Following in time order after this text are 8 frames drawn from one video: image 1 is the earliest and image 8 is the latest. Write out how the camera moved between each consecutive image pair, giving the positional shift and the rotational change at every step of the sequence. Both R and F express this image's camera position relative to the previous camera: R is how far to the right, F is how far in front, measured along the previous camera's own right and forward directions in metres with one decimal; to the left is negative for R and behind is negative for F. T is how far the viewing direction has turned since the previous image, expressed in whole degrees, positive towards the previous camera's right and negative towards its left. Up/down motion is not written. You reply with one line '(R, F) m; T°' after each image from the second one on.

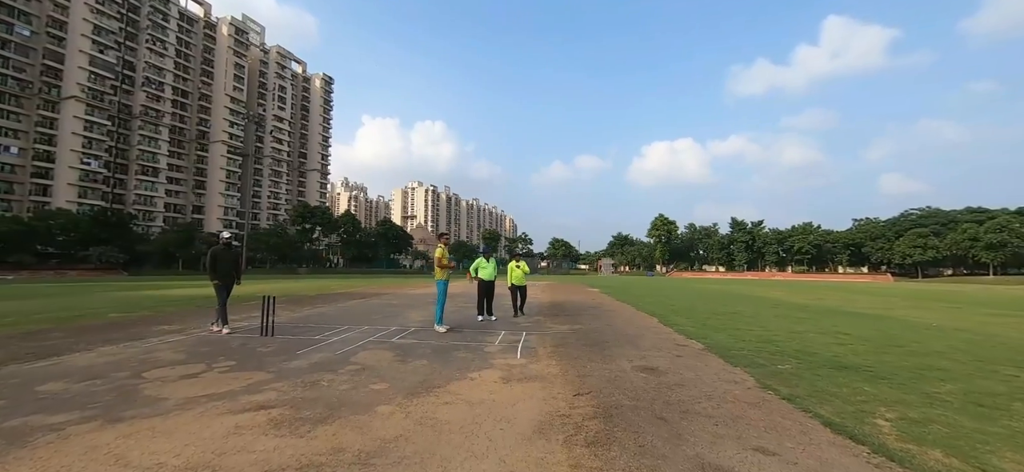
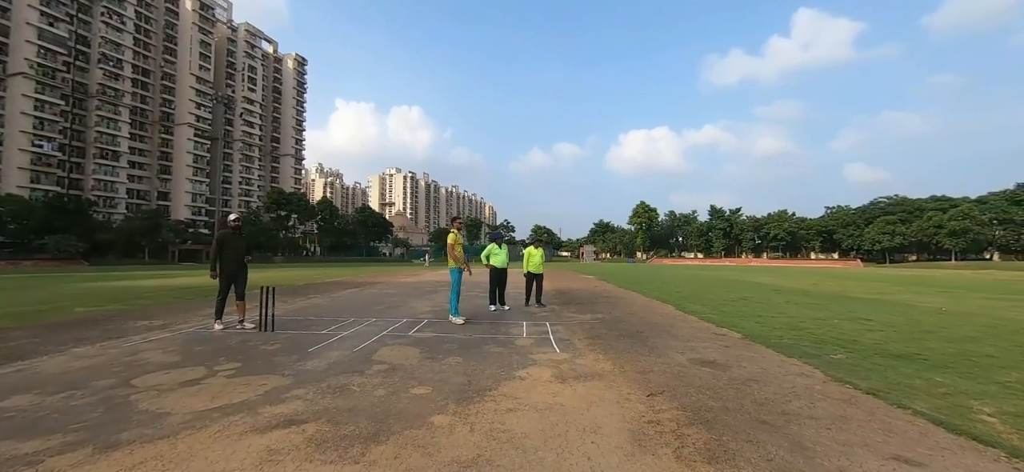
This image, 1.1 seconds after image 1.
(-0.9, +0.6) m; +3°
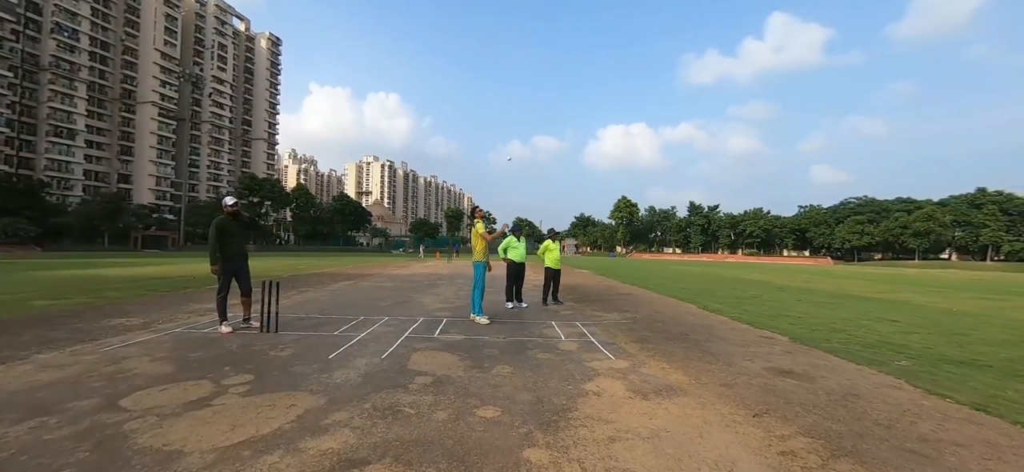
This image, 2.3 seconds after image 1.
(-1.0, +0.7) m; +3°
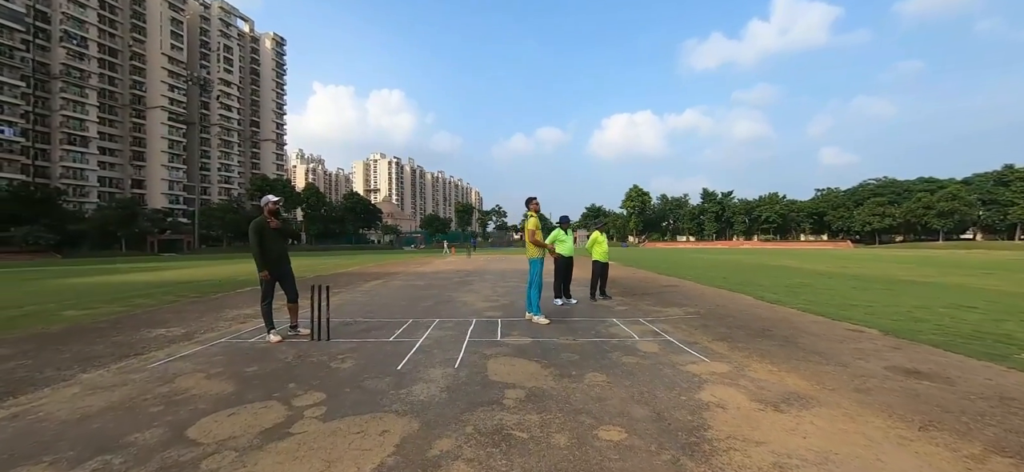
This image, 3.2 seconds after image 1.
(-0.9, +0.5) m; -1°
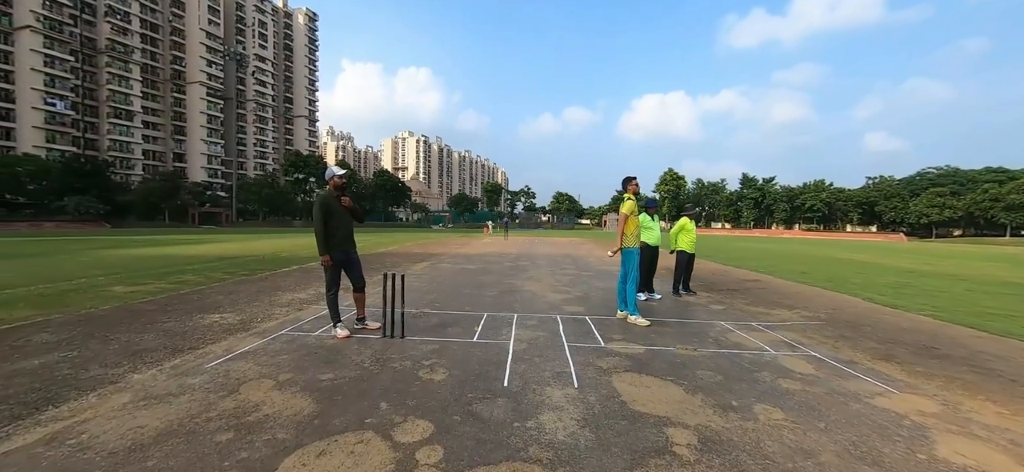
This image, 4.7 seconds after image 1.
(-1.0, +0.9) m; -3°
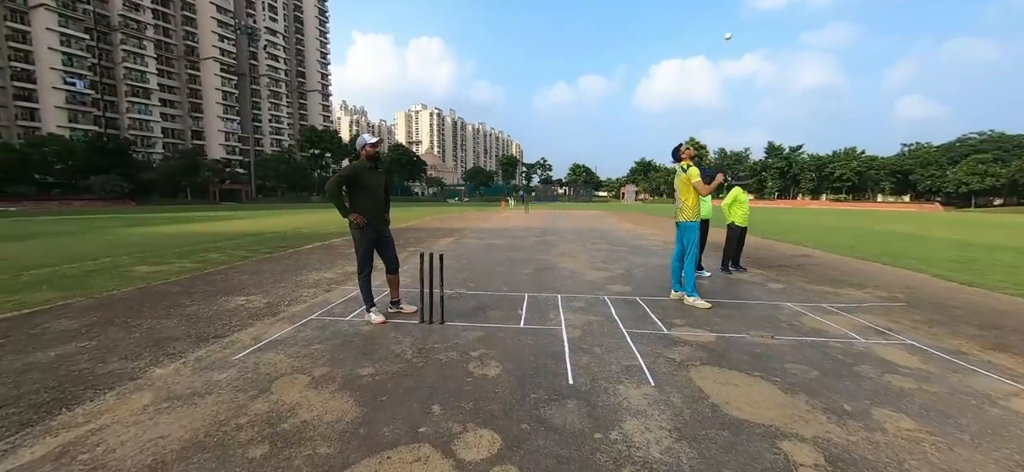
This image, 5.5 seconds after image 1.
(-0.4, +0.5) m; -2°
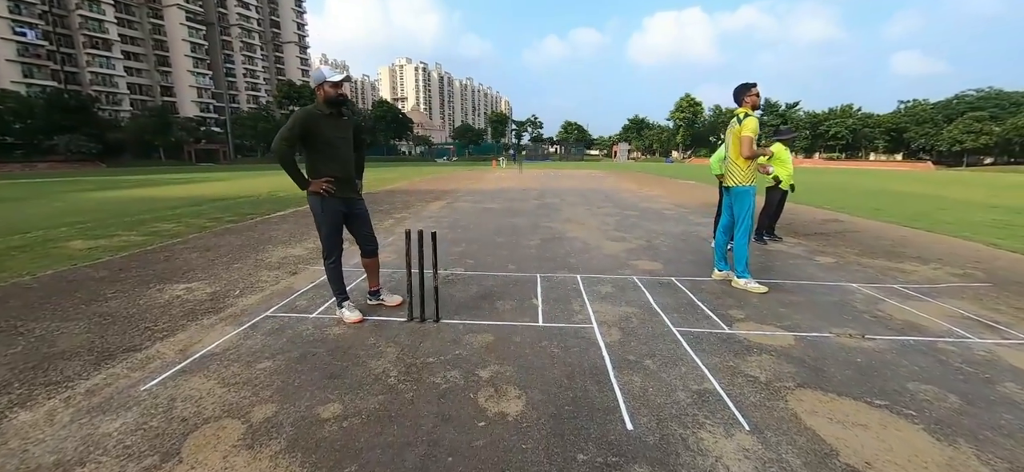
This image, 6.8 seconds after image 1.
(-0.2, +1.0) m; +1°
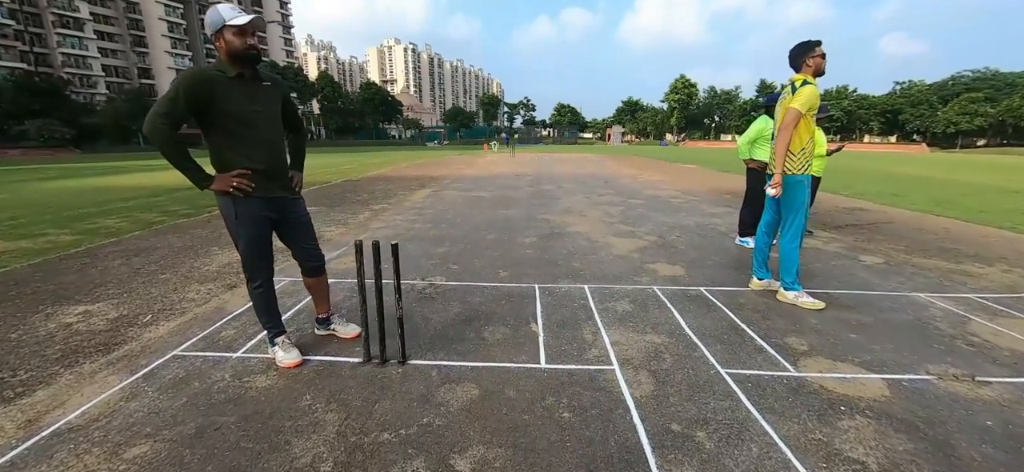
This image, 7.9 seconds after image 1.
(0.0, +0.8) m; +1°
